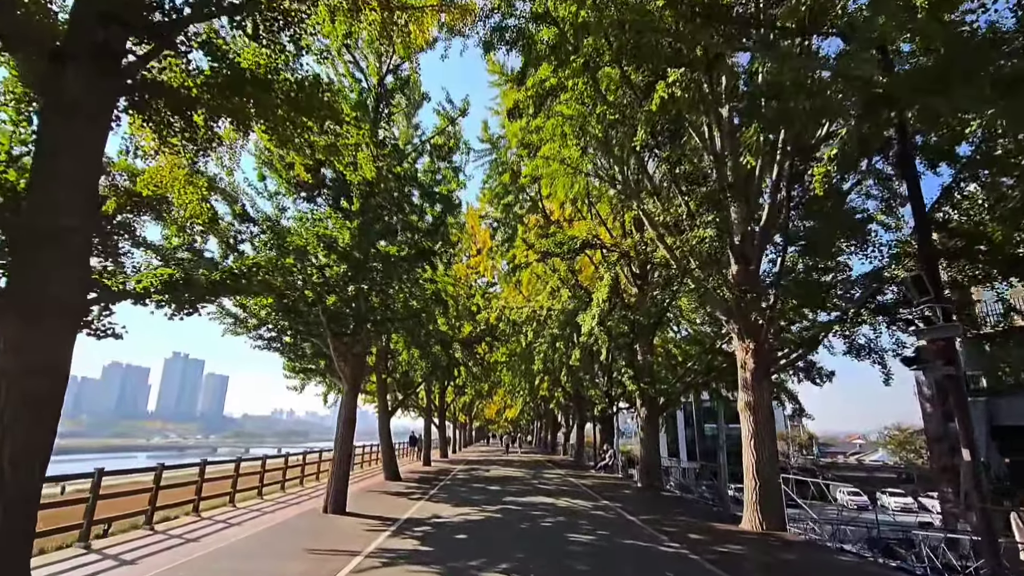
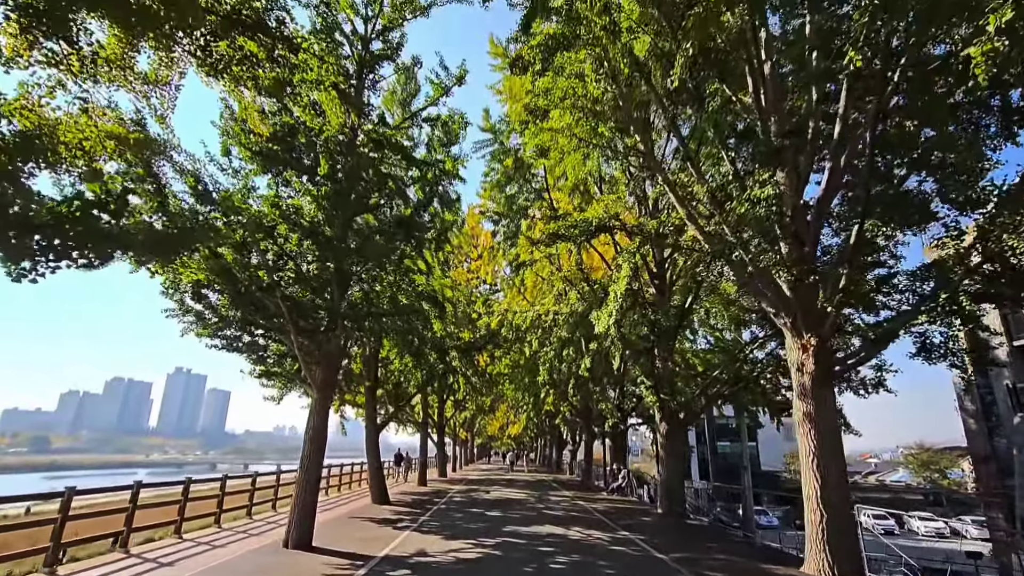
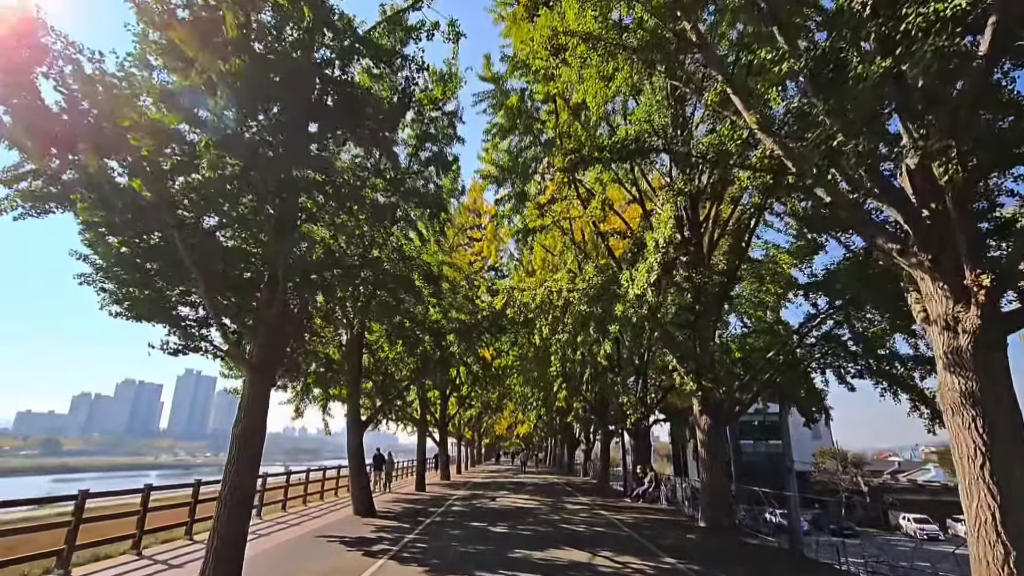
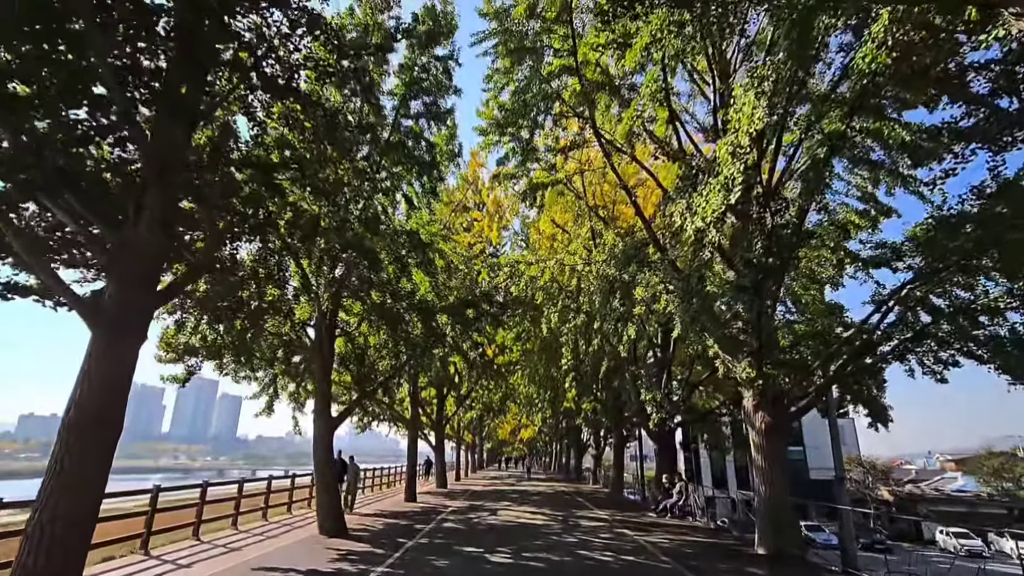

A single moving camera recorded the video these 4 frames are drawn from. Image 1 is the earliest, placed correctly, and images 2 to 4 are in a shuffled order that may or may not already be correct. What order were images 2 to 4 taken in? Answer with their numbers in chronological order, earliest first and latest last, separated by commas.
2, 3, 4
